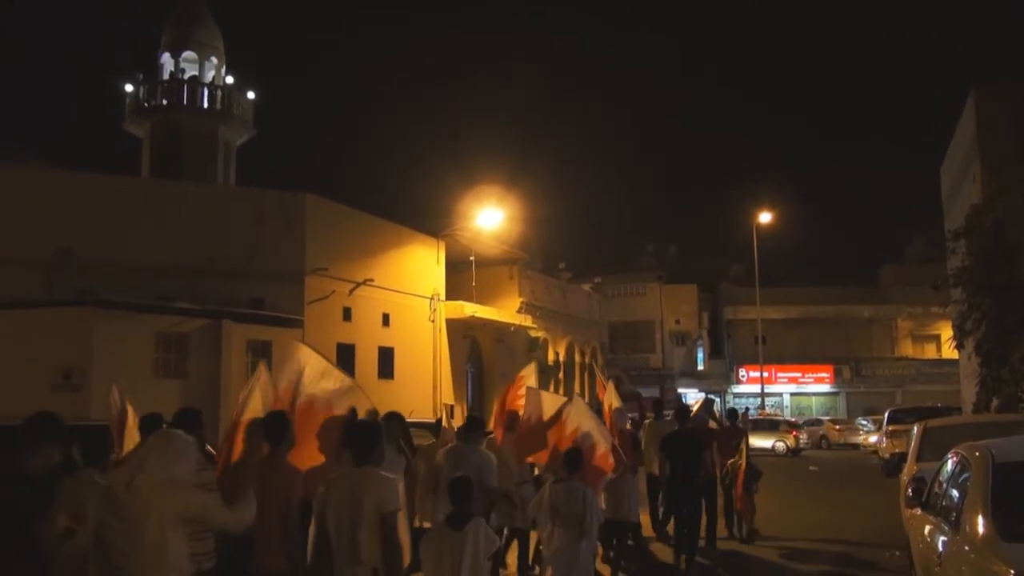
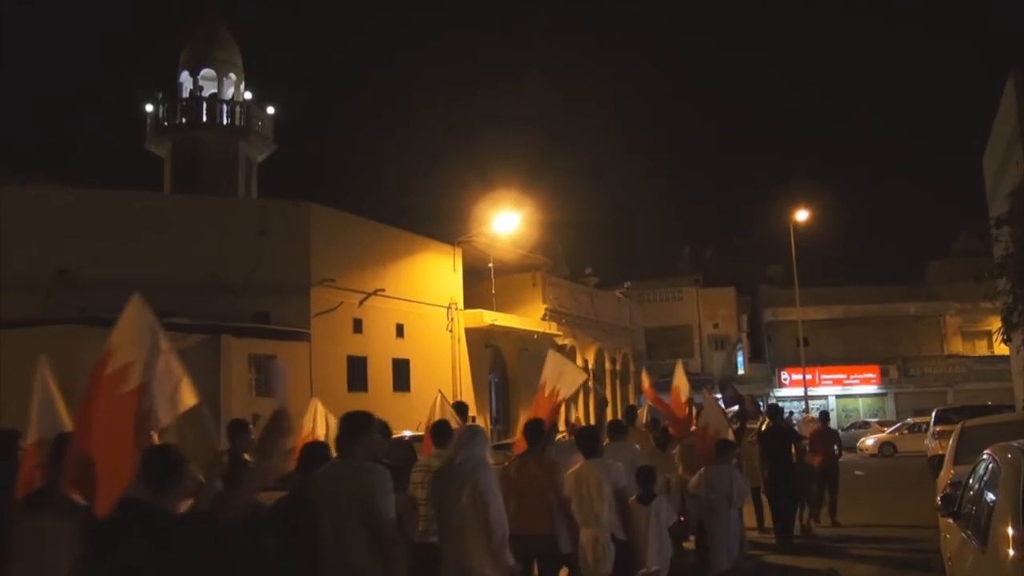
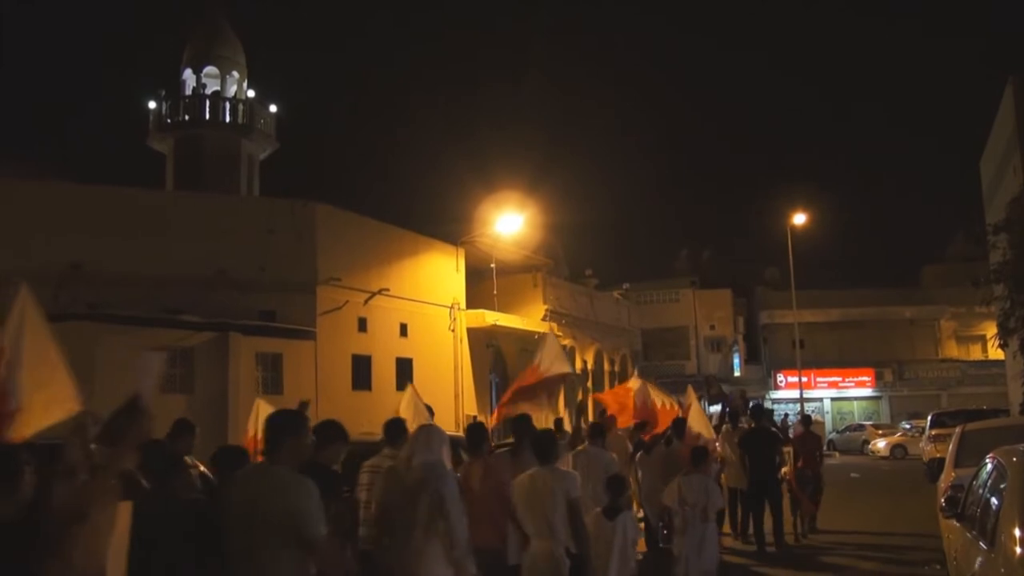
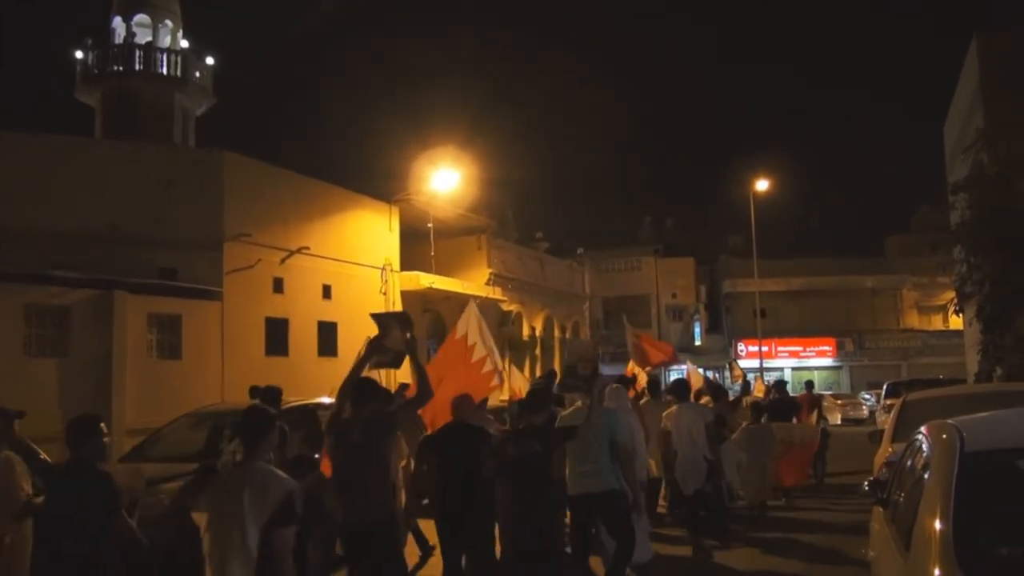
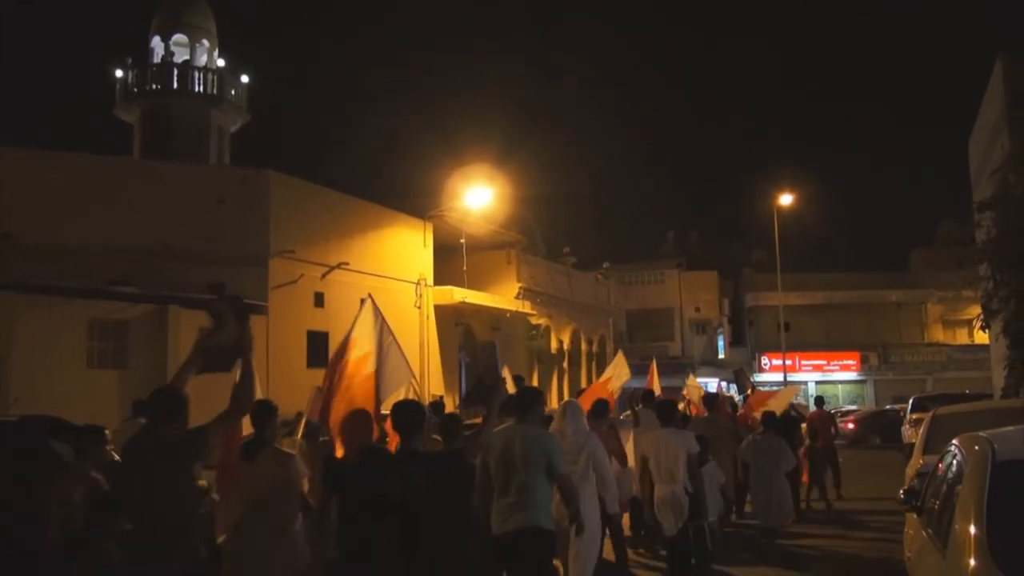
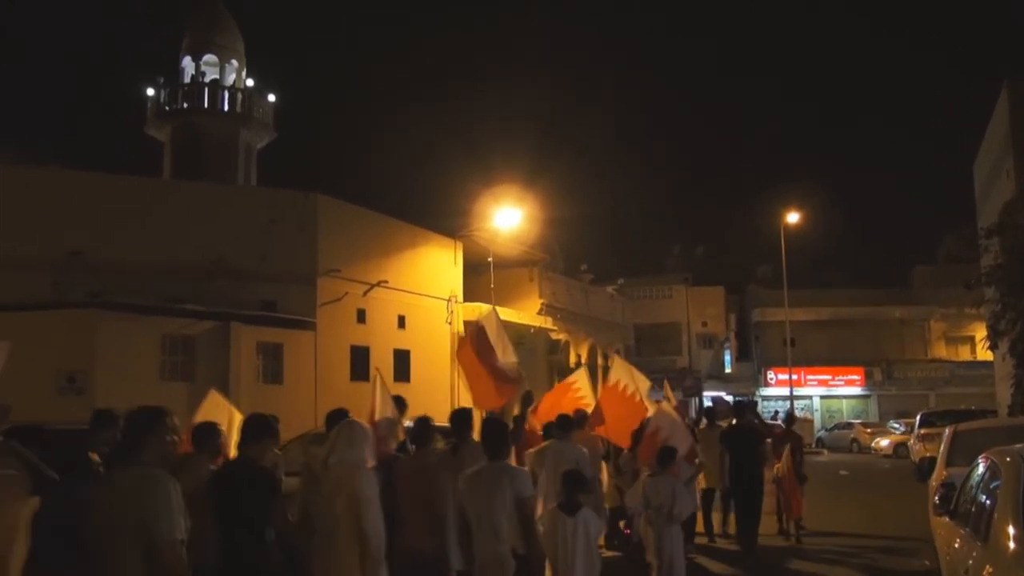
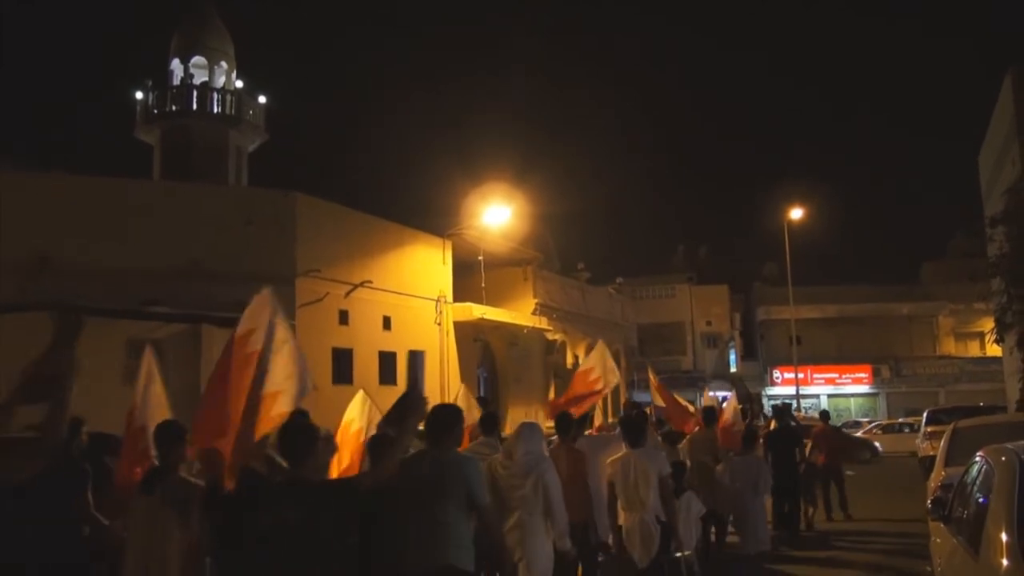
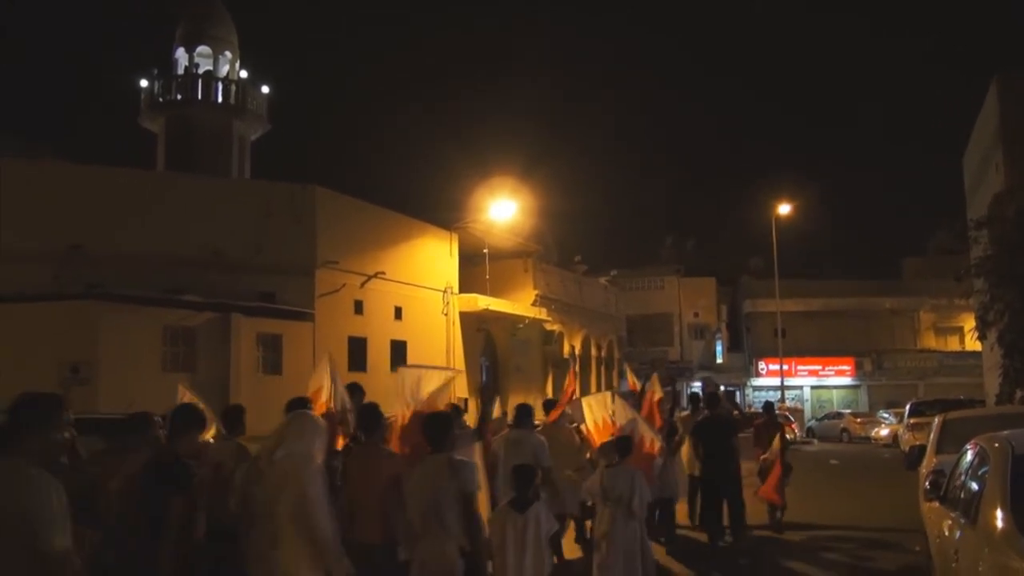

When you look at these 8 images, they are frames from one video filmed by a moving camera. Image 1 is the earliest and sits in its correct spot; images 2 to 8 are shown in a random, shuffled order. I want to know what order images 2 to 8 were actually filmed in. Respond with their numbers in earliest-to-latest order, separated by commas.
8, 6, 3, 2, 7, 5, 4
